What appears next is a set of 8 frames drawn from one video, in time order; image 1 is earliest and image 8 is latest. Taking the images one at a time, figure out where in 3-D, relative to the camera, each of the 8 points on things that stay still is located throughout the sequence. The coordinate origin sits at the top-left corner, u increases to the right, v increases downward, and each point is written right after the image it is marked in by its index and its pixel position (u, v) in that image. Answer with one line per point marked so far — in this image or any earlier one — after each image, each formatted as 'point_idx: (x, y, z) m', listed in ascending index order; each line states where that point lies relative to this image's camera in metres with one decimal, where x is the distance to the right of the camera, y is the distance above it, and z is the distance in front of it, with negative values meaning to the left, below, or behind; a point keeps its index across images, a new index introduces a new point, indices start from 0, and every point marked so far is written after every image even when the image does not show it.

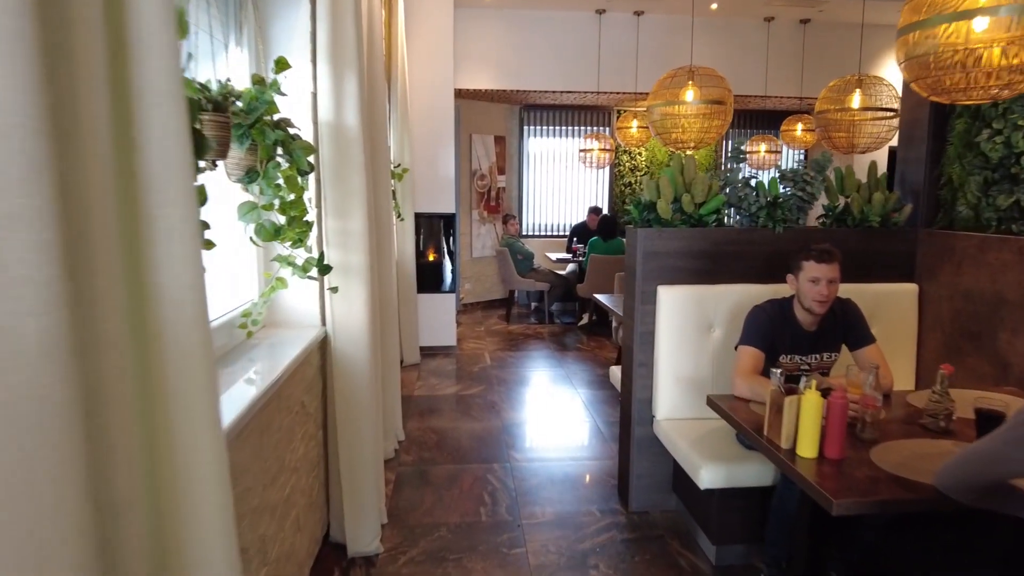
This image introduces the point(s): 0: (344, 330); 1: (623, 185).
0: (-0.6, -0.1, +2.4) m
1: (+1.3, +1.2, +8.2) m
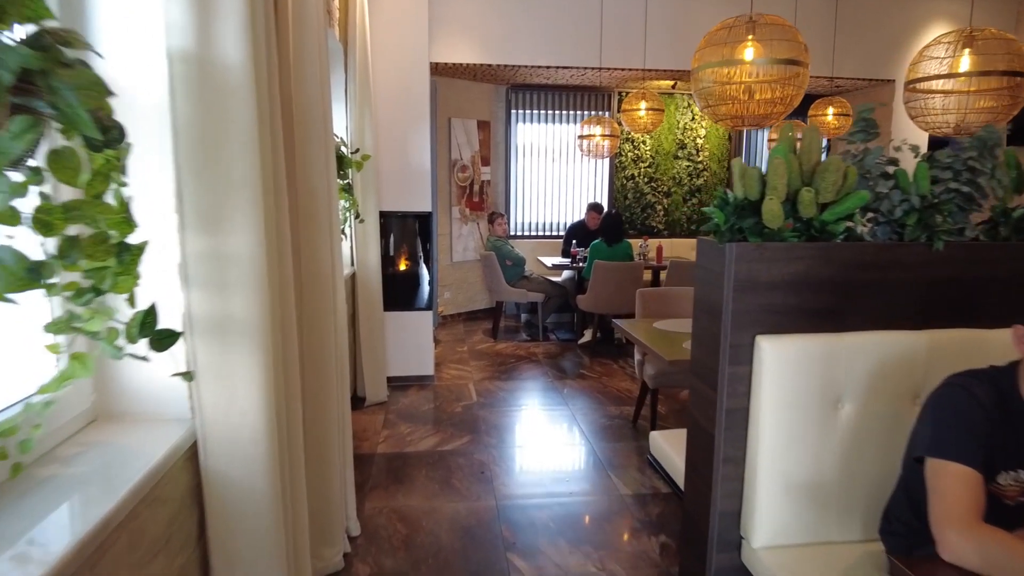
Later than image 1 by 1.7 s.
0: (-0.6, -0.3, +1.3) m
1: (+1.2, +1.2, +7.2) m
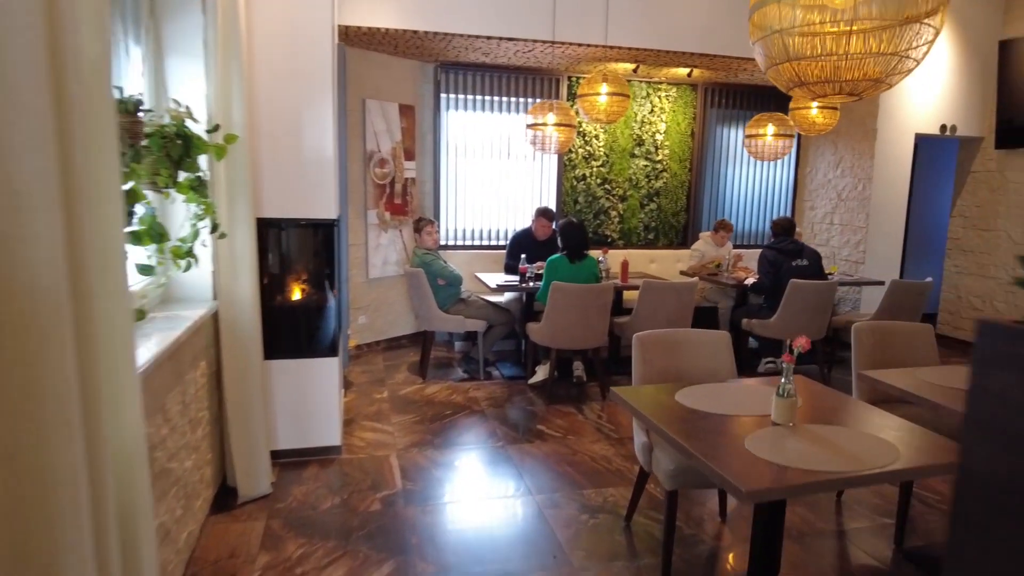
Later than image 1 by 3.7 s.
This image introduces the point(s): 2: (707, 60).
0: (-0.5, -0.5, +0.1) m
1: (+0.6, +1.0, +6.1) m
2: (+1.6, +1.8, +5.5) m
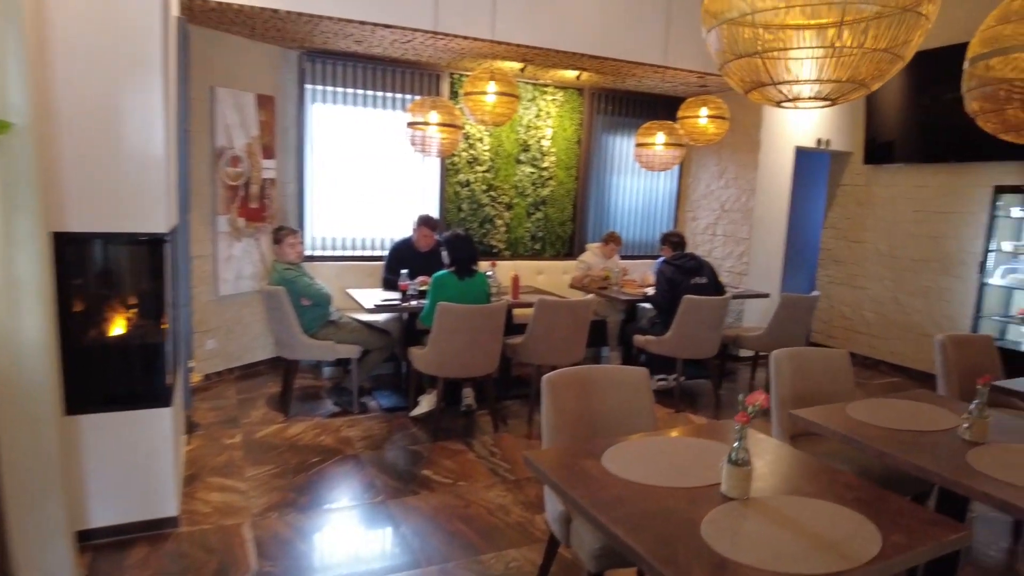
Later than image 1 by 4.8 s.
0: (-0.4, -0.6, -0.5) m
1: (-0.5, +0.9, +5.6) m
2: (+0.6, +1.7, +5.2) m
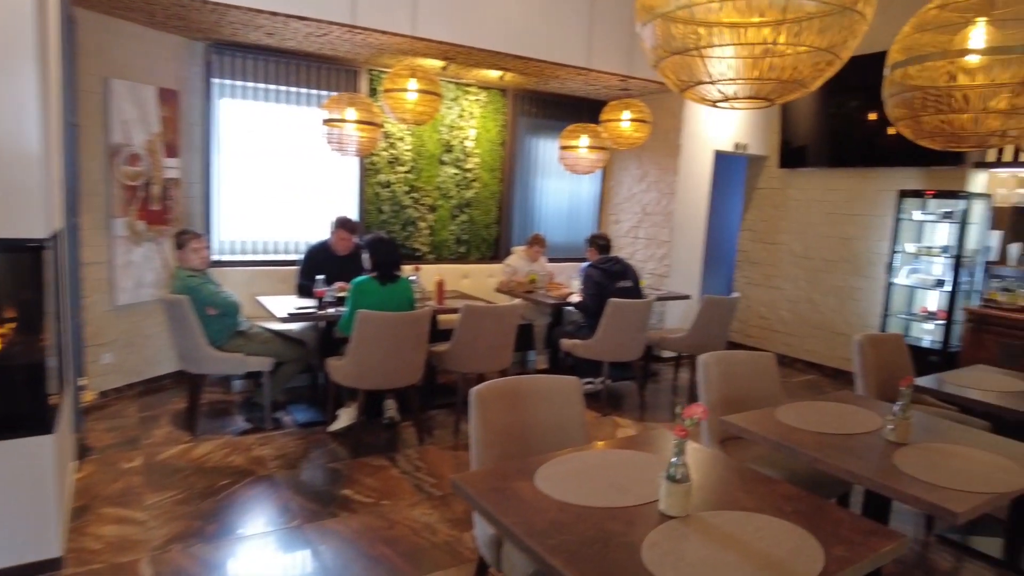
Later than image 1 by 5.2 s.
0: (-0.3, -0.6, -0.6) m
1: (-1.1, +0.8, +5.4) m
2: (+0.1, +1.7, +5.2) m
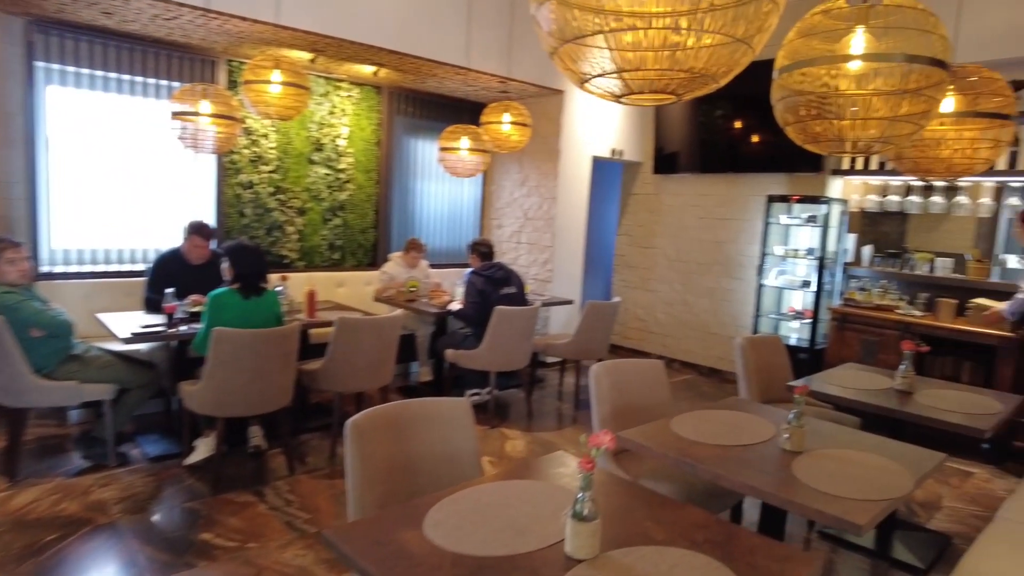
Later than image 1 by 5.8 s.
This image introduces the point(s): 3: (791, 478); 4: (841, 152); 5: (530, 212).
0: (-0.1, -0.6, -0.9) m
1: (-2.0, +0.7, +5.0) m
2: (-0.8, +1.6, +4.9) m
3: (+0.8, -0.6, +2.0) m
4: (+1.1, +0.5, +2.4) m
5: (+0.2, +0.7, +6.2) m
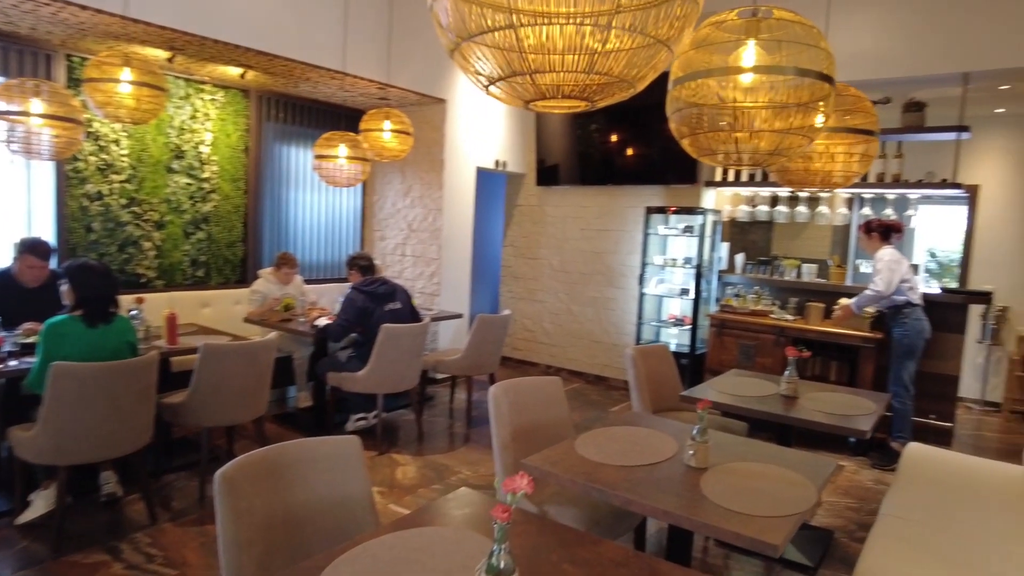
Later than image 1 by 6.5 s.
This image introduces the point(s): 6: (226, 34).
0: (+0.1, -0.6, -1.1) m
1: (-2.8, +0.6, +4.4) m
2: (-1.6, +1.5, +4.5) m
3: (+0.5, -0.6, +2.0) m
4: (+0.8, +0.4, +2.4) m
5: (-0.9, +0.6, +6.0) m
6: (-1.7, +1.5, +4.0) m
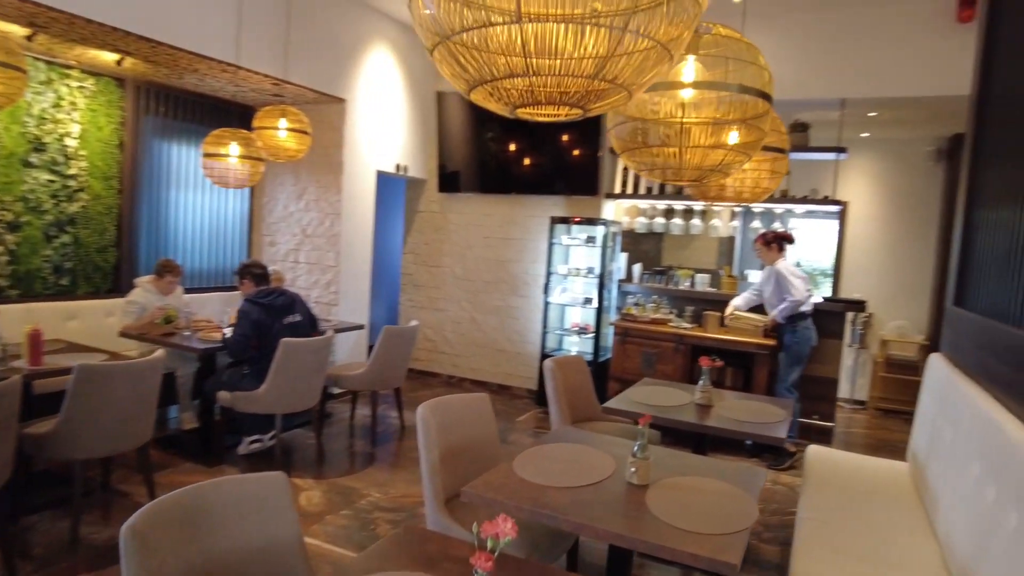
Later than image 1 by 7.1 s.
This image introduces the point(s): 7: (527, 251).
0: (+0.5, -0.7, -1.1) m
1: (-3.3, +0.5, +3.8) m
2: (-2.2, +1.4, +4.1) m
3: (+0.4, -0.6, +1.9) m
4: (+0.5, +0.4, +2.4) m
5: (-1.7, +0.5, +5.6) m
6: (-2.2, +1.4, +3.6) m
7: (+0.1, +0.3, +6.2) m
